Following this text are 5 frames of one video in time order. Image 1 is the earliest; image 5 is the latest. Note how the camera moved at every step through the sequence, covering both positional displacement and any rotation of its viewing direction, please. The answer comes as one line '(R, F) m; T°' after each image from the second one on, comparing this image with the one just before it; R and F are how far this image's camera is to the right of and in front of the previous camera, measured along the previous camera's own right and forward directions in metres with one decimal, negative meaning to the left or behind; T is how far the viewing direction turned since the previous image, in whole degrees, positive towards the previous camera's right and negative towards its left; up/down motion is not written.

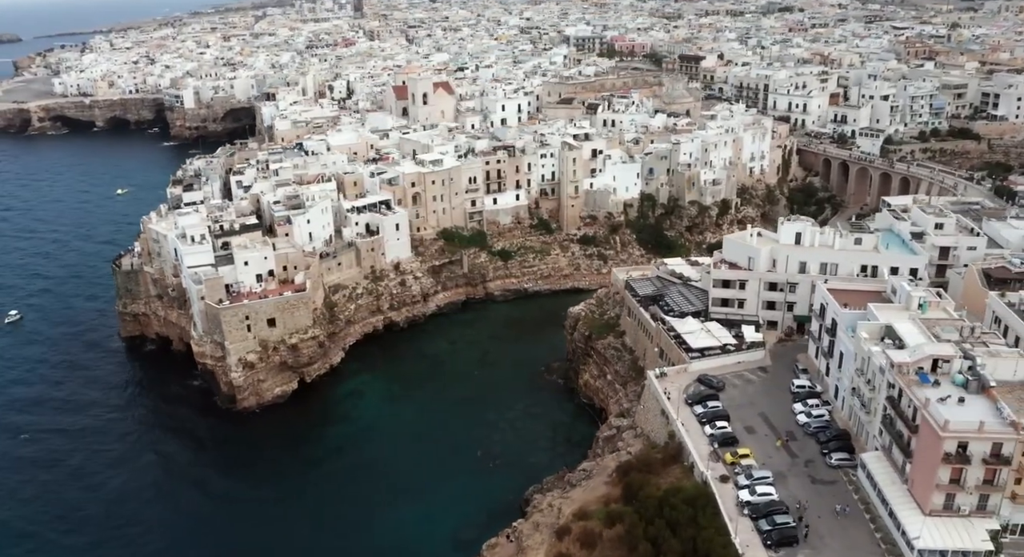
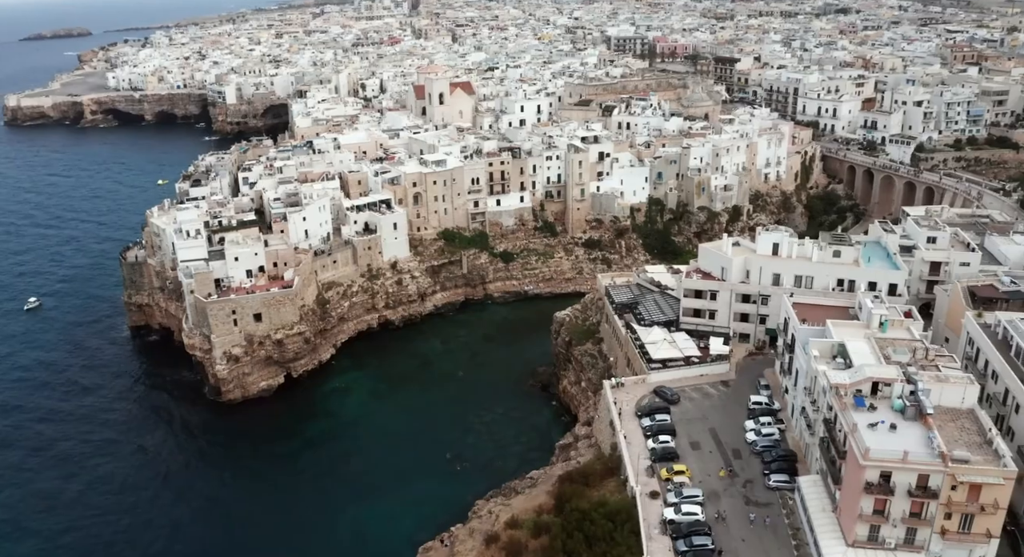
(+5.0, +0.5) m; -4°
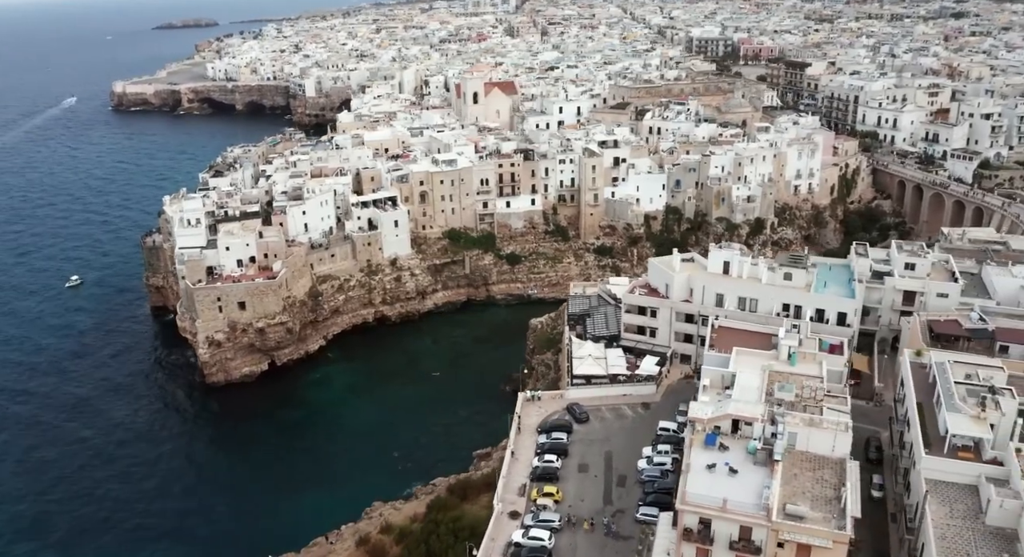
(+9.2, +1.1) m; -8°
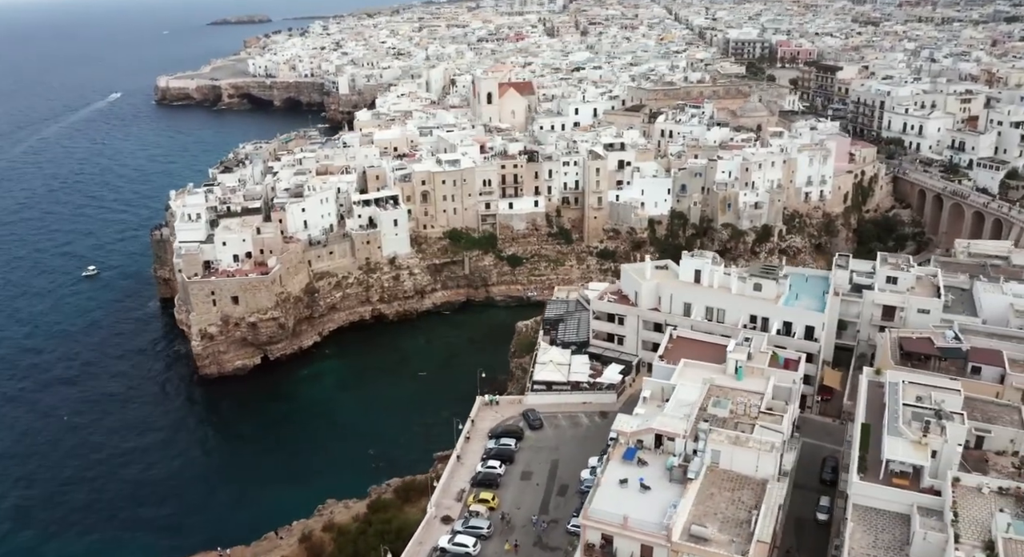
(+4.2, +0.3) m; -3°
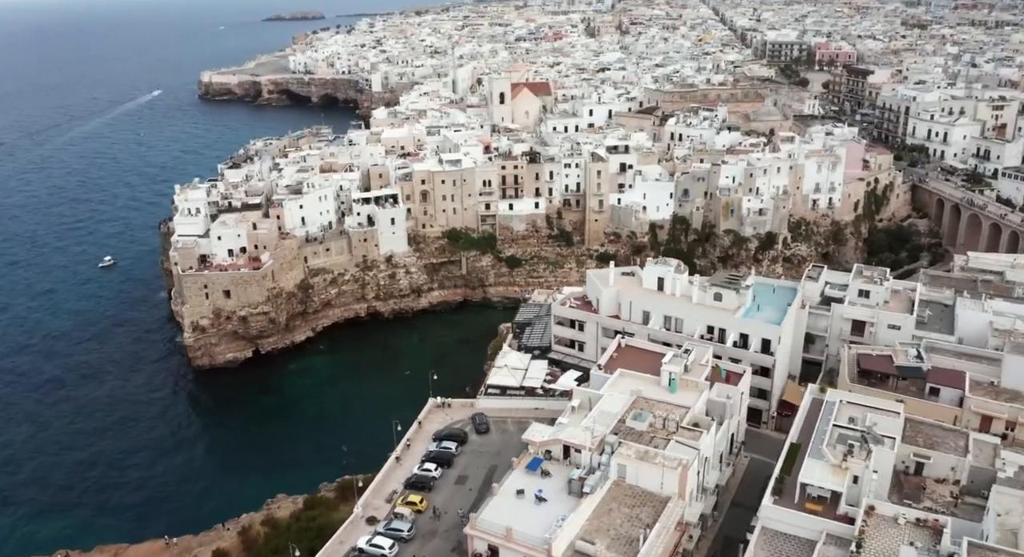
(+4.6, +0.3) m; -4°
